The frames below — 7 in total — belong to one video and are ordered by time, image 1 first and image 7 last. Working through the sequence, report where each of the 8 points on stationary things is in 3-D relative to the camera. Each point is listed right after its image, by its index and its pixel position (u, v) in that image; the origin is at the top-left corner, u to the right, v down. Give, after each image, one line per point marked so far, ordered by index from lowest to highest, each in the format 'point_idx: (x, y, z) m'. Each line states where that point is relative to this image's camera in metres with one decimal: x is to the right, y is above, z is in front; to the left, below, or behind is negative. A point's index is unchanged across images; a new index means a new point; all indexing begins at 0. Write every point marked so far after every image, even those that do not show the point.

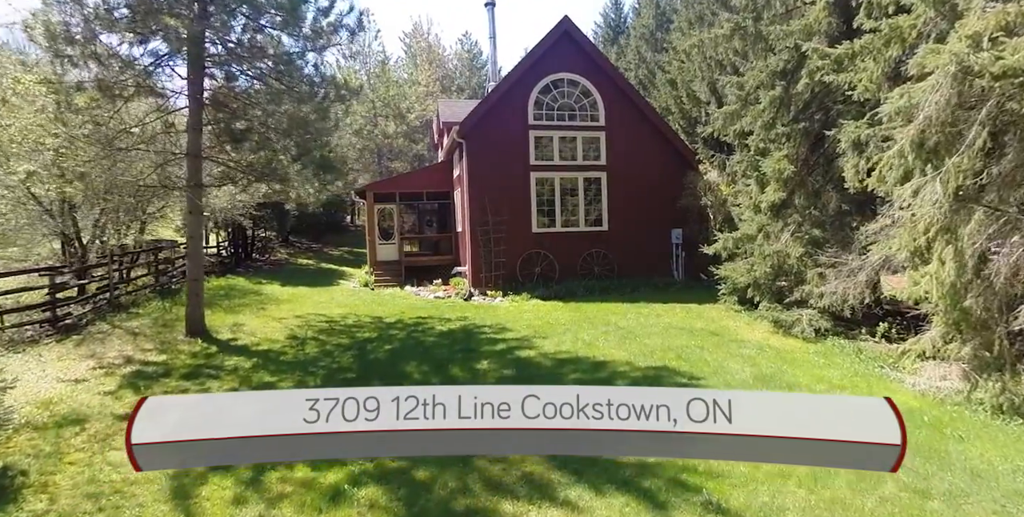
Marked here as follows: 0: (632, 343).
0: (+1.6, -1.2, +7.3) m
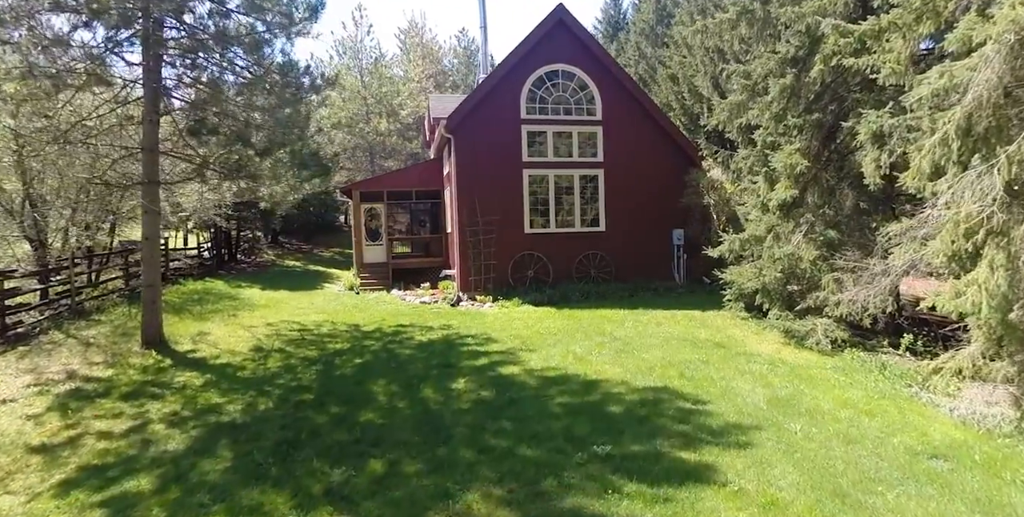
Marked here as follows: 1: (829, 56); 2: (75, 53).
0: (+1.4, -1.2, +6.6) m
1: (+4.4, +2.8, +7.4) m
2: (-6.0, +2.8, +7.5) m
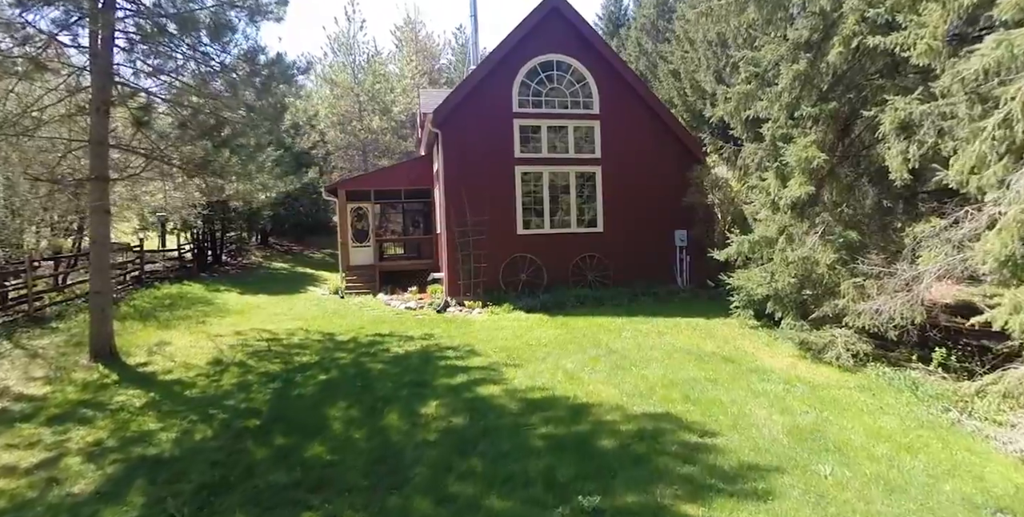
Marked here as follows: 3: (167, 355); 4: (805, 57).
0: (+1.2, -1.3, +5.8) m
1: (+4.2, +2.7, +6.6) m
2: (-6.2, +2.8, +6.7) m
3: (-4.8, -1.3, +7.5) m
4: (+4.0, +2.8, +7.4) m
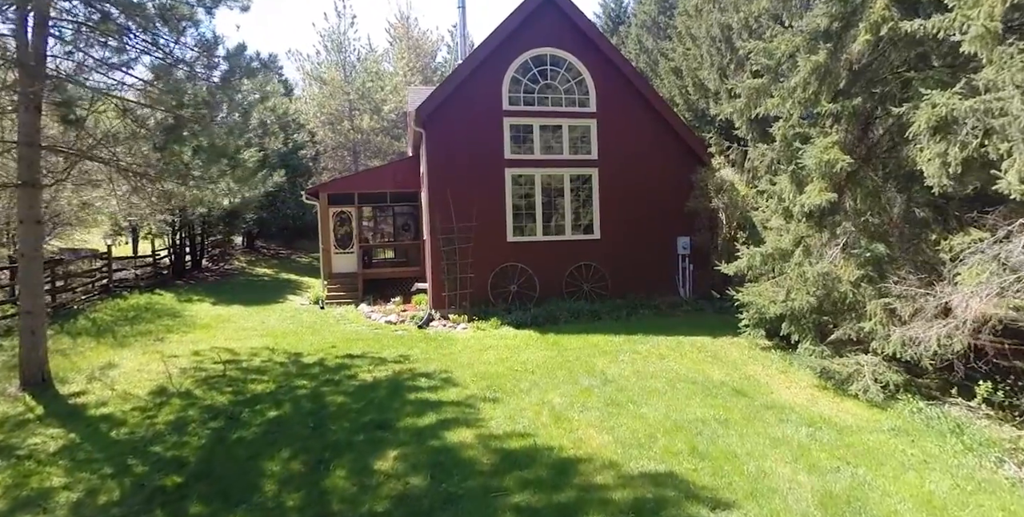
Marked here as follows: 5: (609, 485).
0: (+1.0, -1.5, +5.0) m
1: (+3.9, +2.5, +5.8) m
2: (-6.4, +2.6, +5.9) m
3: (-5.0, -1.5, +6.7) m
4: (+3.8, +2.6, +6.6) m
5: (+0.7, -1.5, +3.7) m
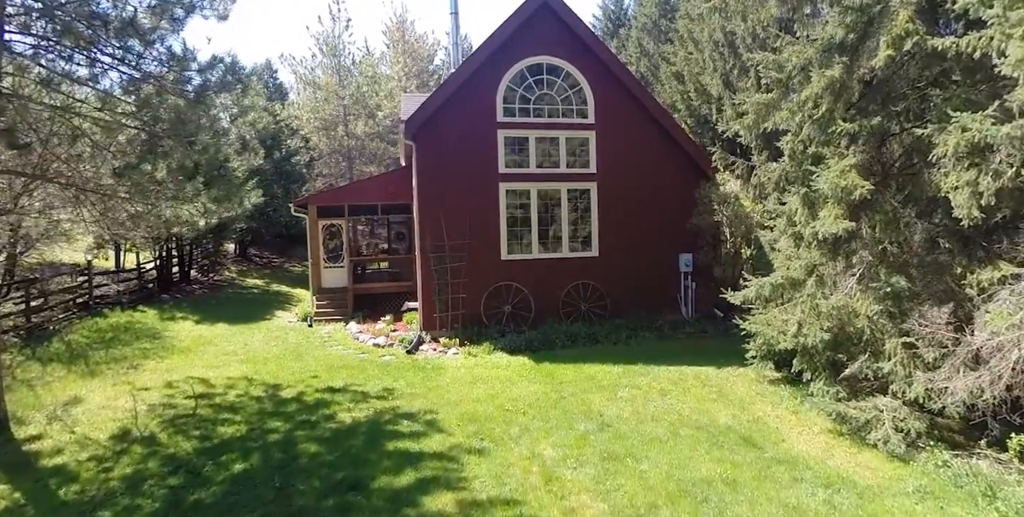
0: (+0.9, -1.8, +4.5) m
1: (+3.8, +2.2, +5.3) m
2: (-6.5, +2.2, +5.5) m
3: (-5.1, -1.9, +6.3) m
4: (+3.7, +2.2, +6.1) m
5: (+0.5, -1.9, +3.2) m
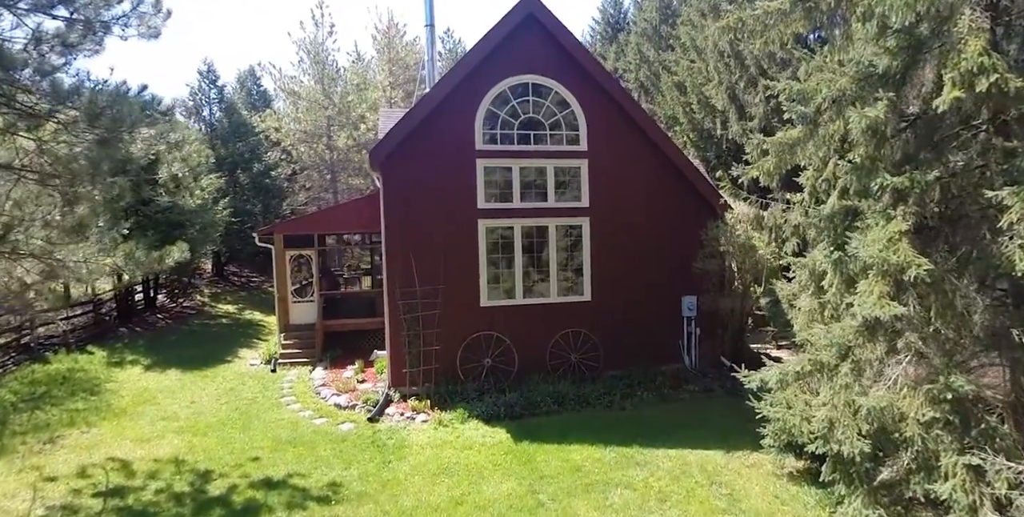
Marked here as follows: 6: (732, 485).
0: (+0.5, -2.6, +3.4) m
1: (+3.5, +1.4, +4.2) m
2: (-6.8, +1.5, +4.3) m
3: (-5.5, -2.7, +5.1) m
4: (+3.4, +1.5, +5.0) m
5: (+0.2, -2.7, +2.1) m
6: (+2.3, -2.4, +5.7) m
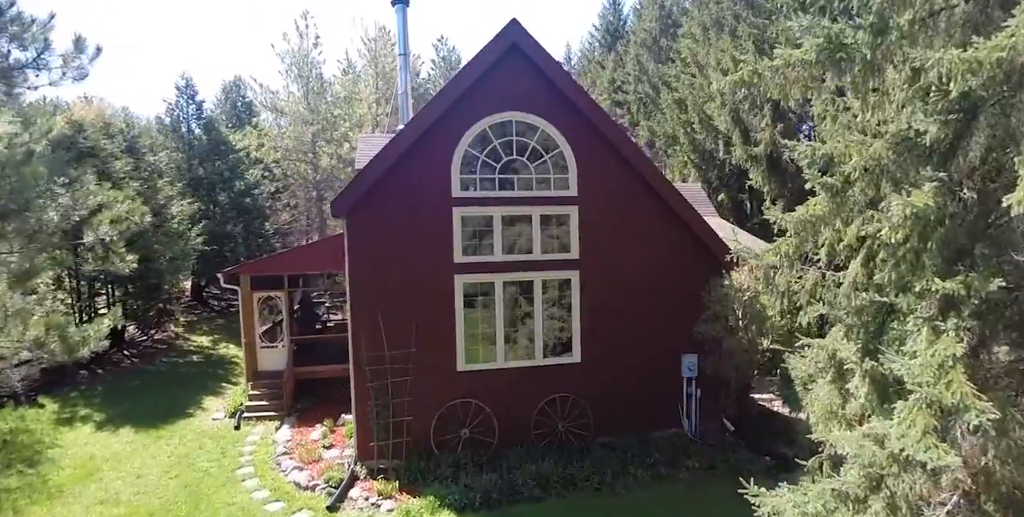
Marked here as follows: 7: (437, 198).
0: (+0.2, -3.5, +2.5) m
1: (+3.2, +0.5, +3.3) m
2: (-7.1, +0.6, +3.5) m
3: (-5.8, -3.6, +4.3) m
4: (+3.1, +0.6, +4.1) m
5: (-0.1, -3.6, +1.2) m
6: (+2.0, -3.2, +4.9) m
7: (-1.1, +0.9, +8.0) m
